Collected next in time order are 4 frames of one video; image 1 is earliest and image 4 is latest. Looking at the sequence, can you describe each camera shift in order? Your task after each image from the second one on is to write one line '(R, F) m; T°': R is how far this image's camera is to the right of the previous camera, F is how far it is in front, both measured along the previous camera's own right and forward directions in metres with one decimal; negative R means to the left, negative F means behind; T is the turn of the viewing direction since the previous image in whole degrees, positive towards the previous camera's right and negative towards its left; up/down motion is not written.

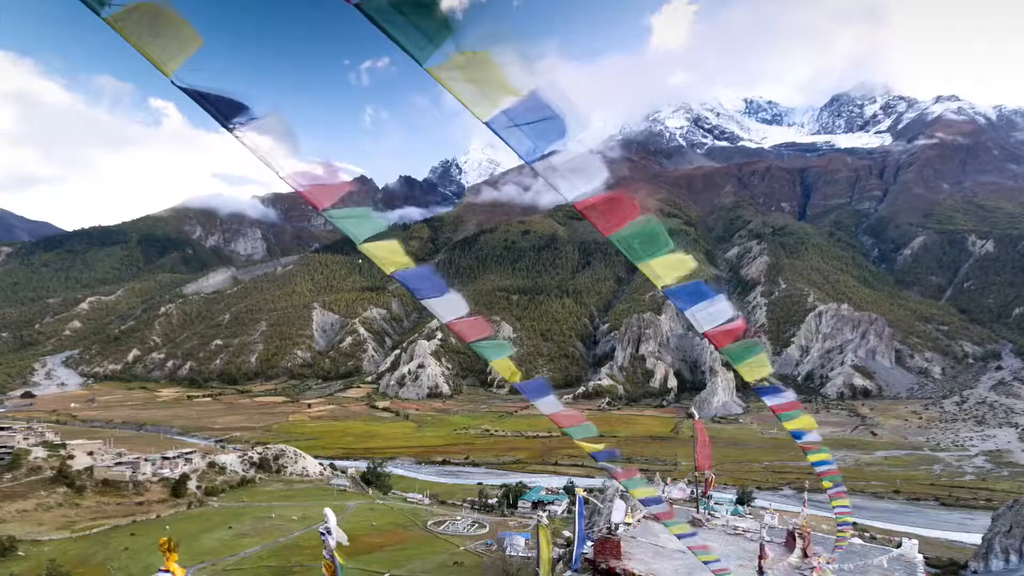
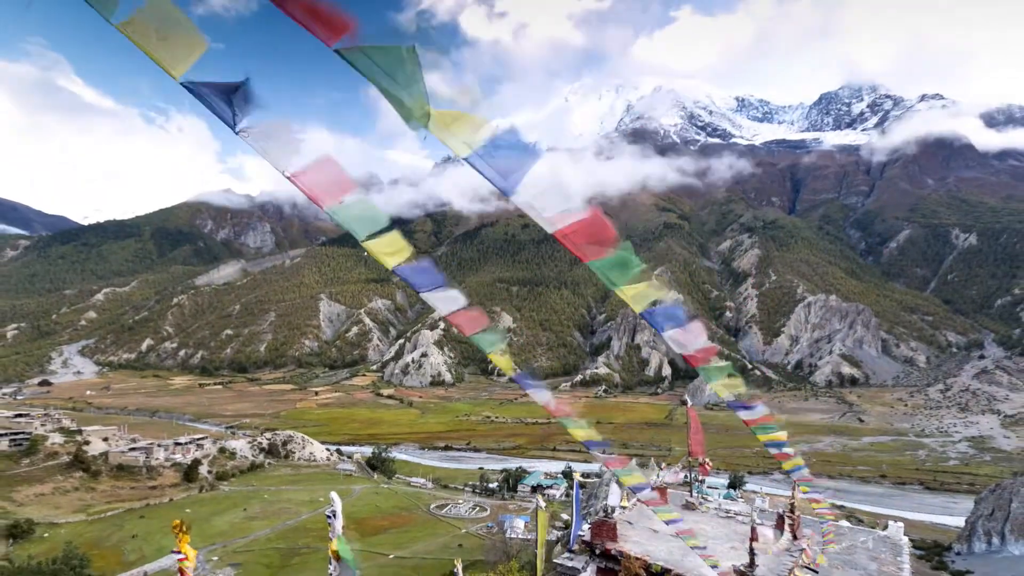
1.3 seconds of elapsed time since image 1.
(0.0, -0.7) m; 0°
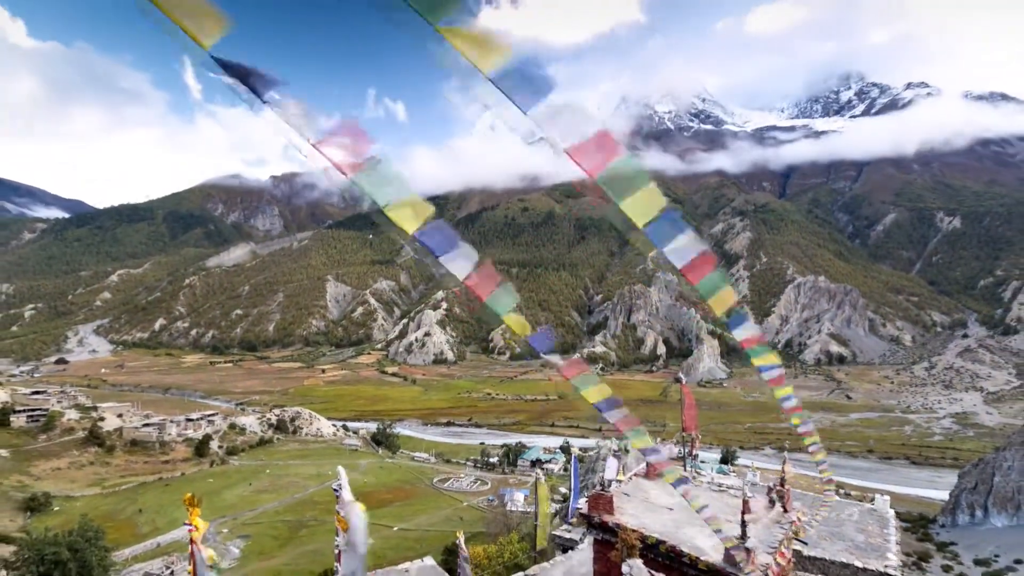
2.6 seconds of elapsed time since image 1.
(0.0, -0.7) m; 0°
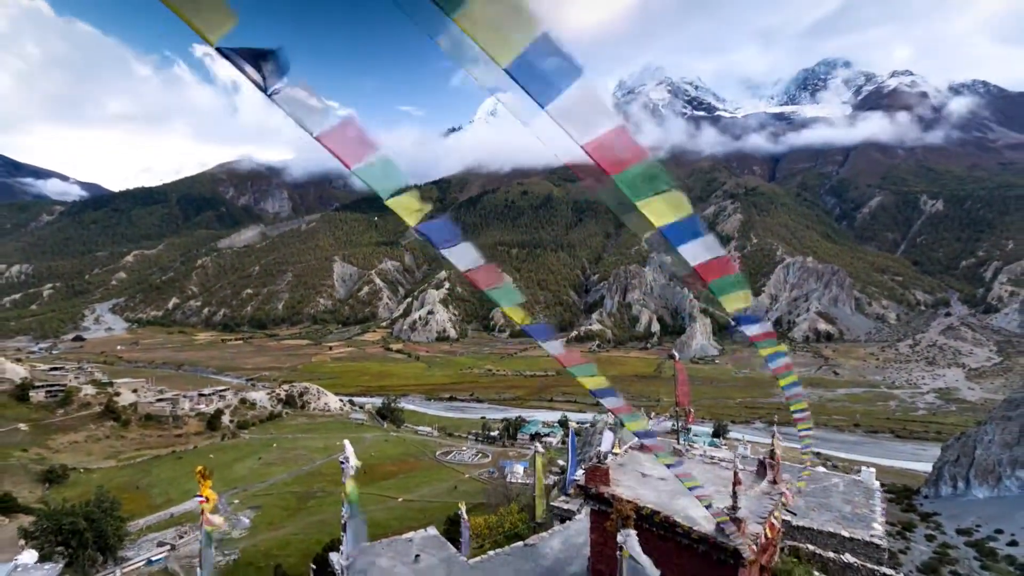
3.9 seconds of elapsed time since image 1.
(0.0, -0.8) m; 0°
